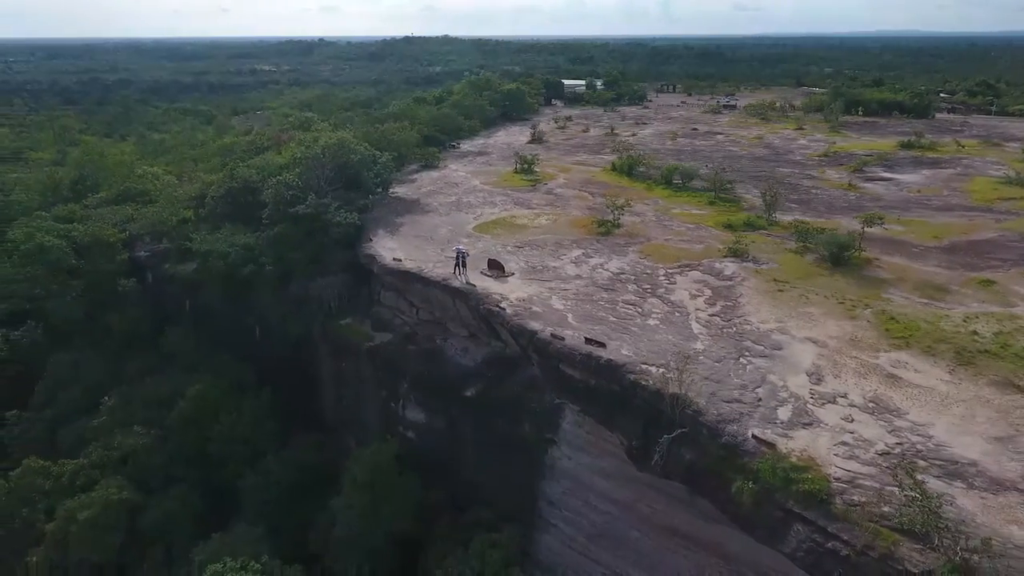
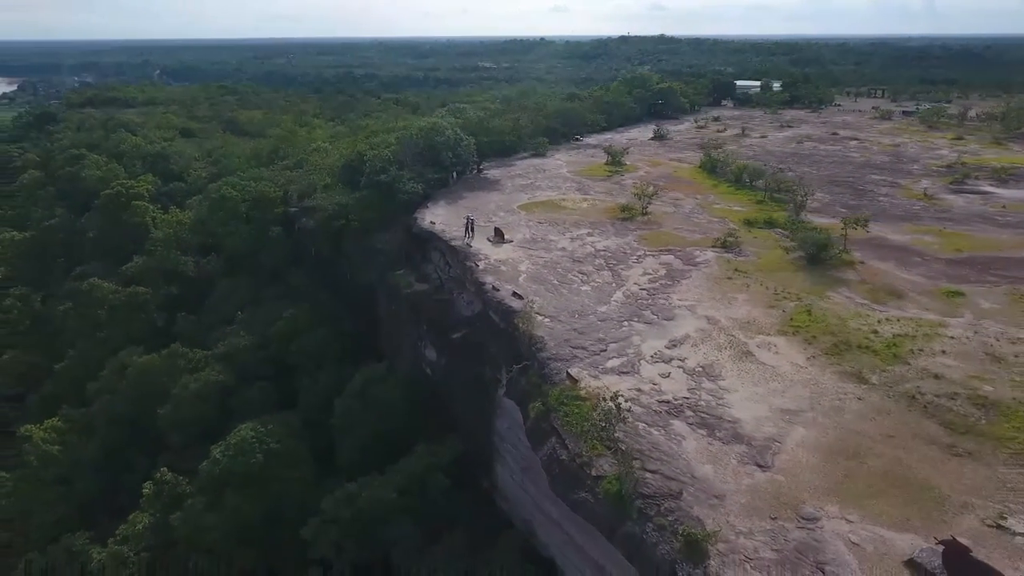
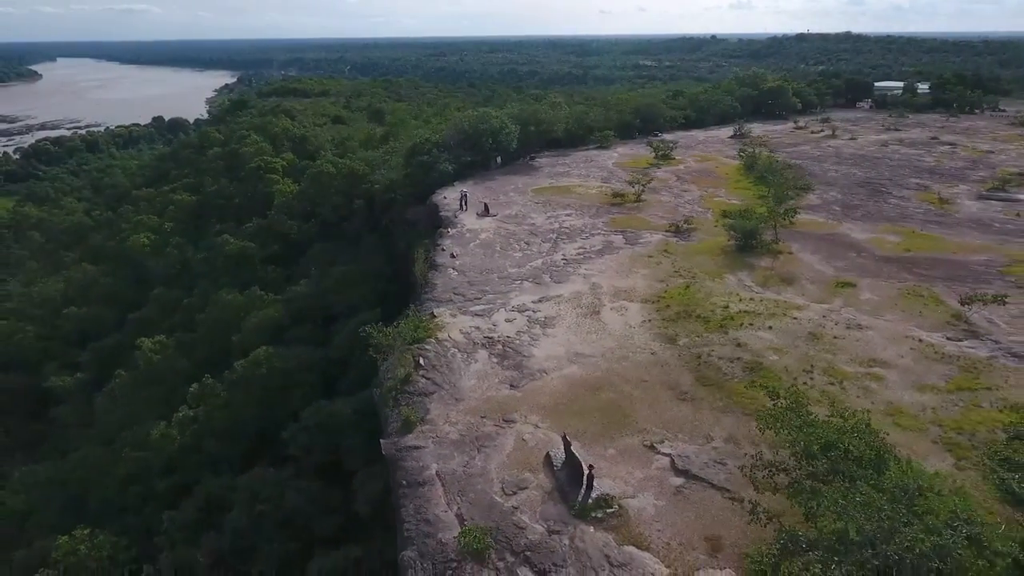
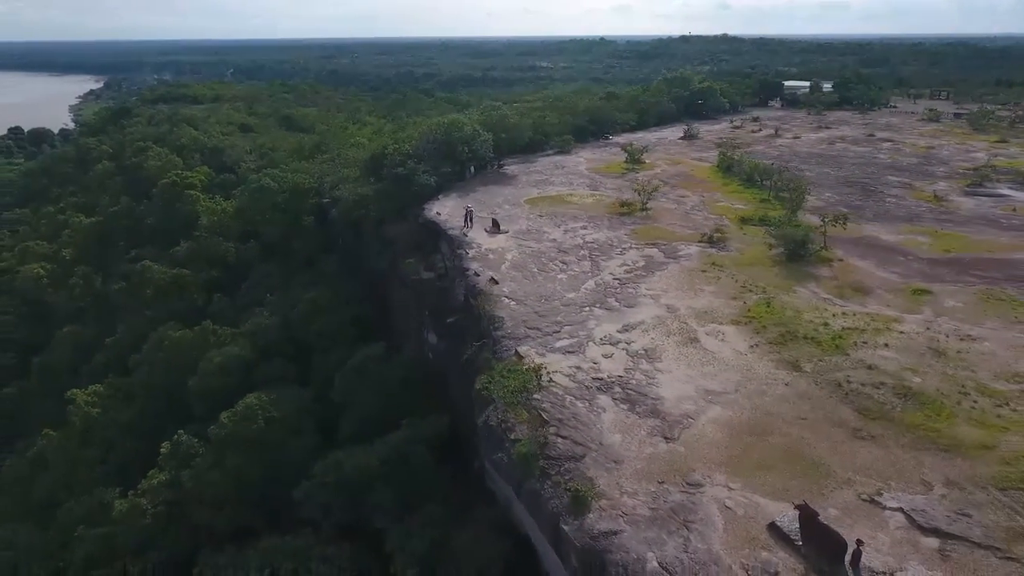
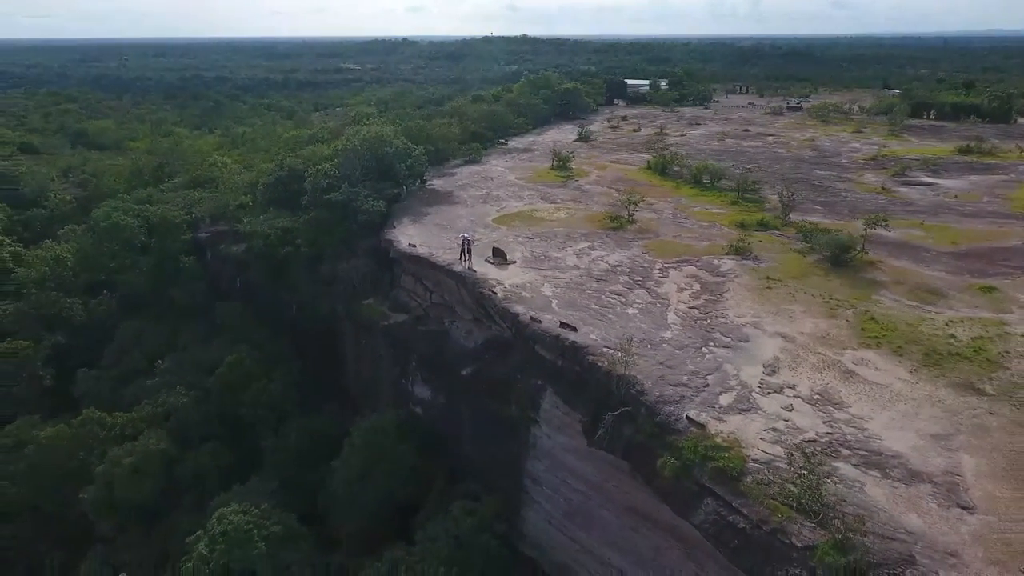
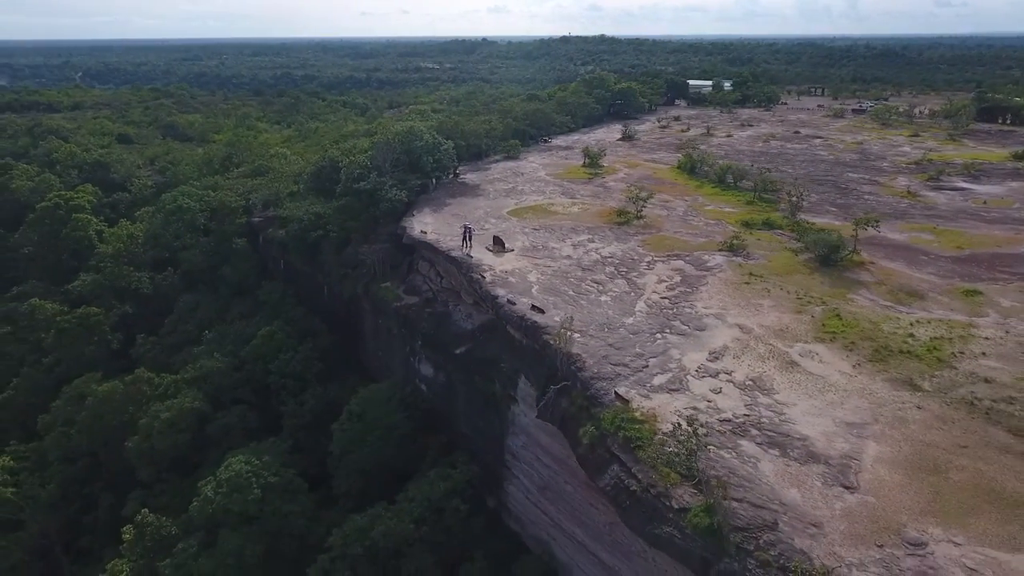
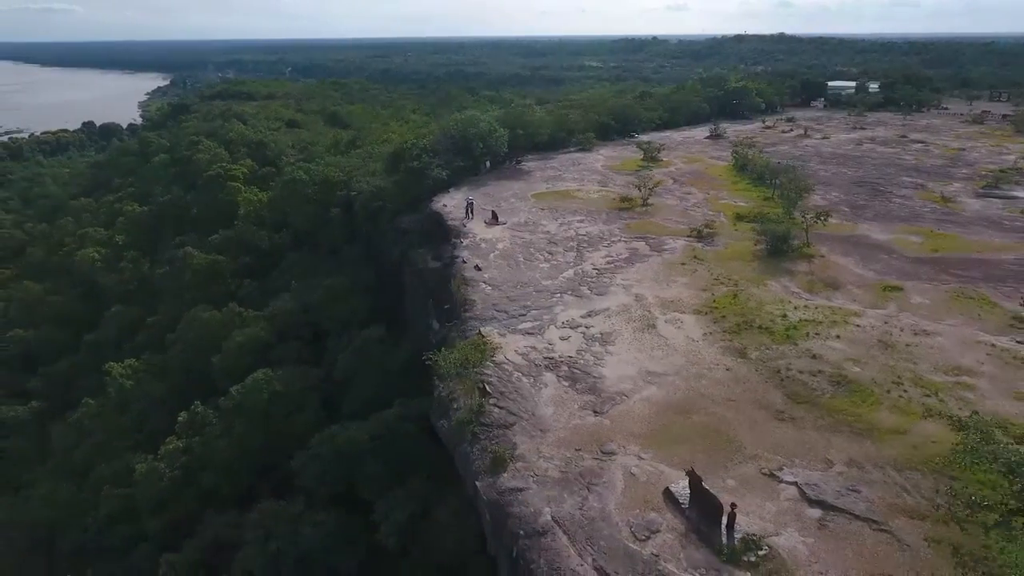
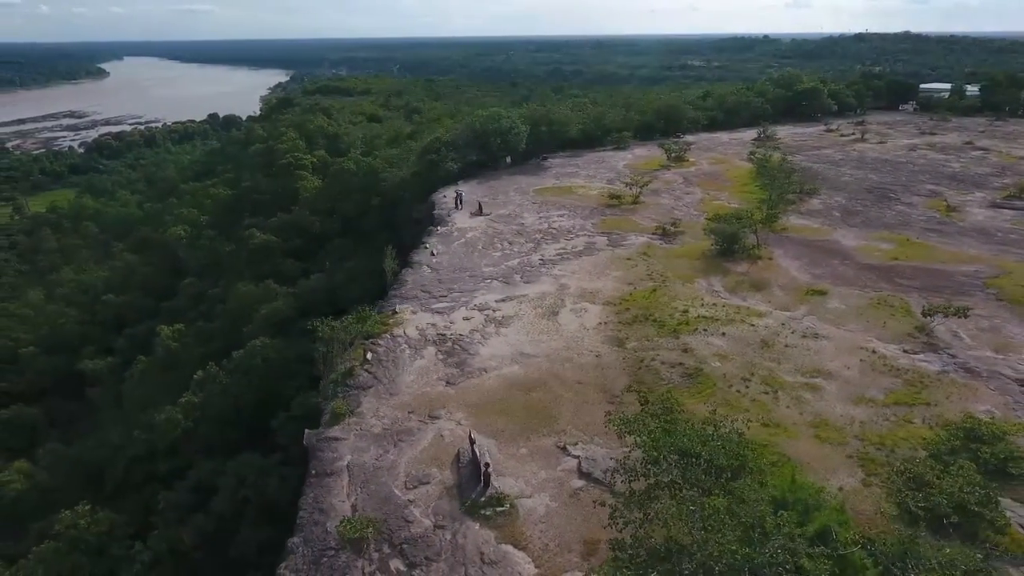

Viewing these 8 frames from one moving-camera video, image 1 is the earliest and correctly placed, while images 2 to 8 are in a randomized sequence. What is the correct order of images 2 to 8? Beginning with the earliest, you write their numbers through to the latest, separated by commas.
5, 6, 2, 4, 7, 3, 8
